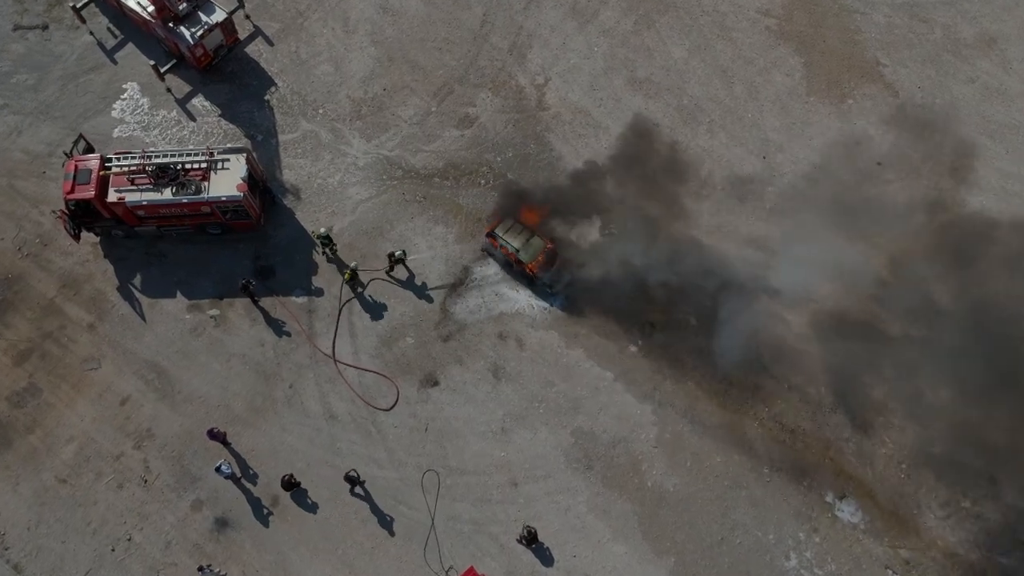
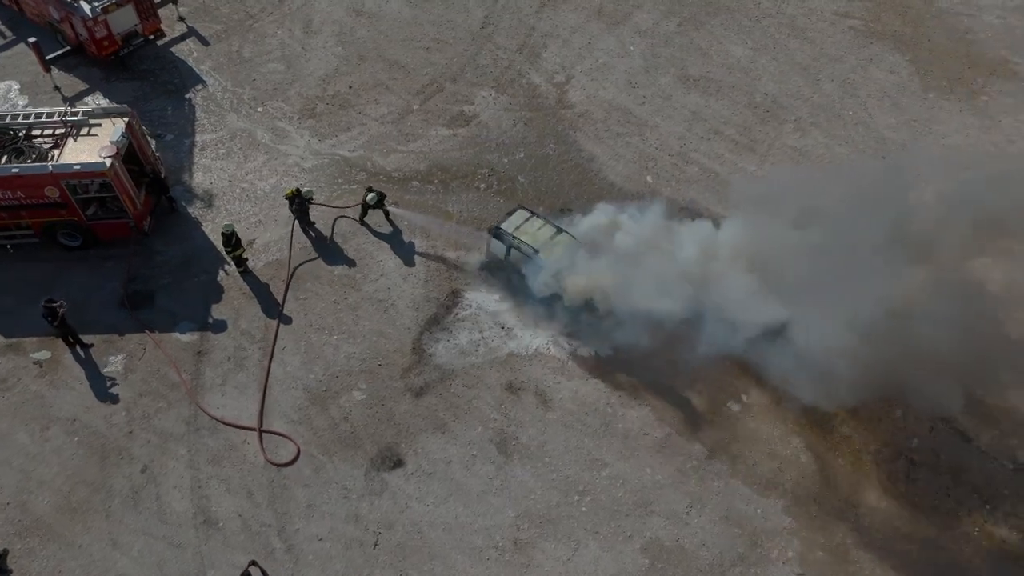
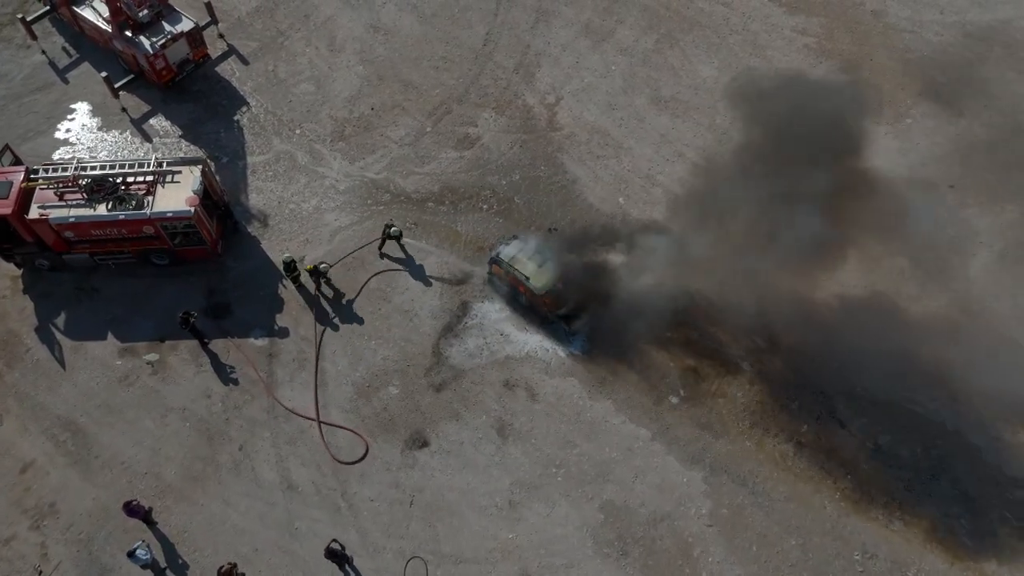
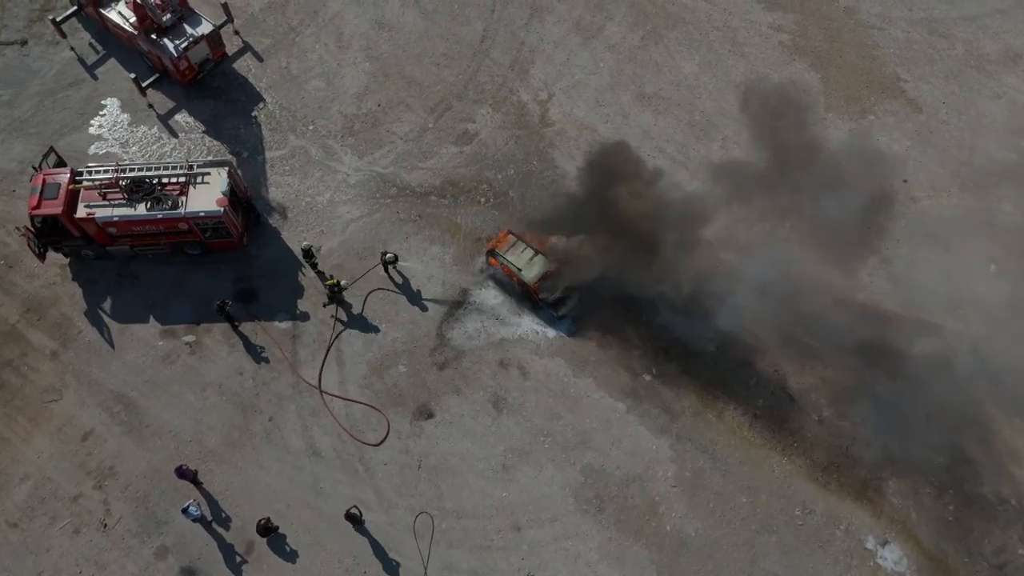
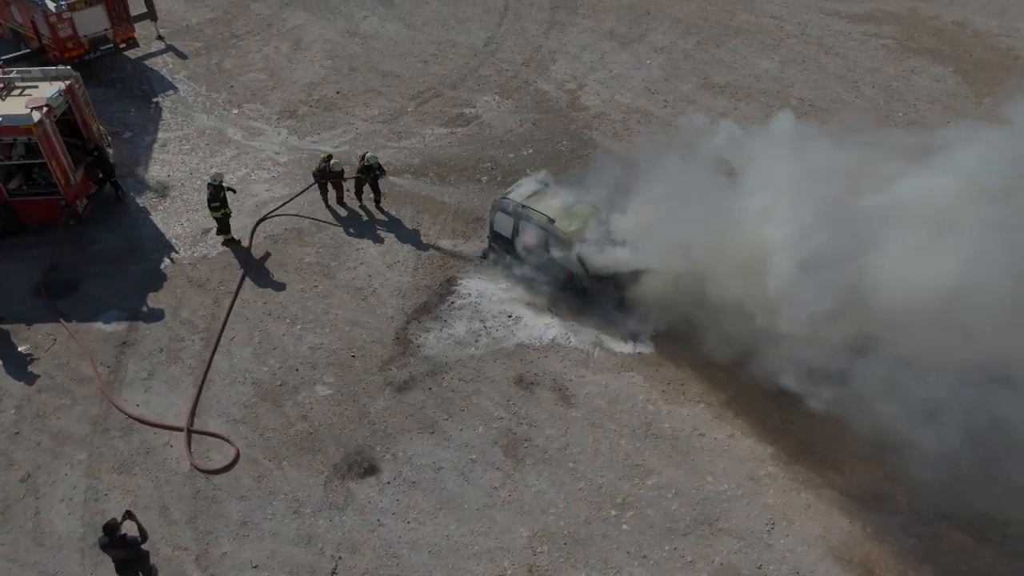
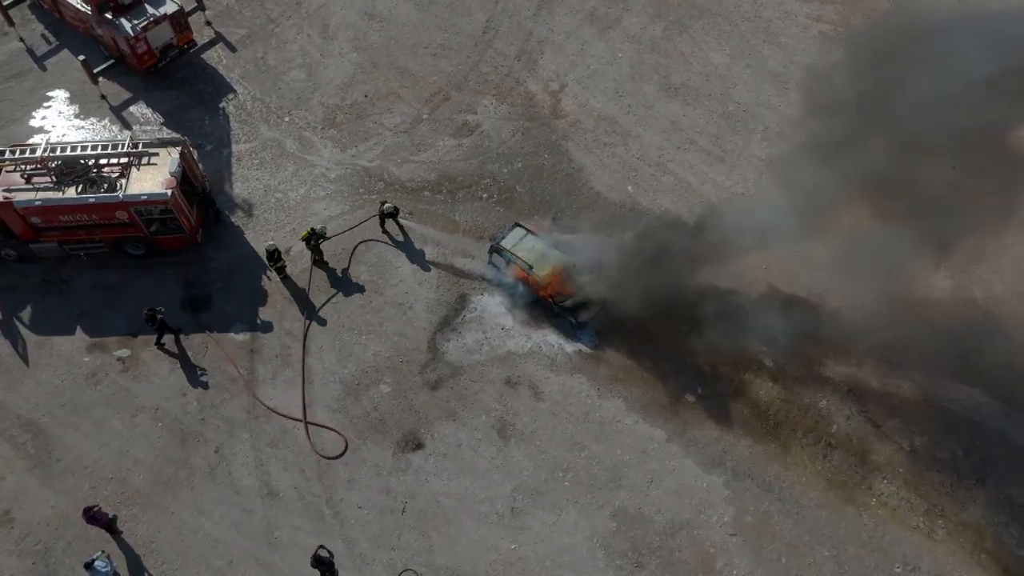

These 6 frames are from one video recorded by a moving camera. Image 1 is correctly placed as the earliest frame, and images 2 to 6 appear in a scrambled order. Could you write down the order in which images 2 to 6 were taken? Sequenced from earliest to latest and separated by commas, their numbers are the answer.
4, 3, 6, 2, 5
